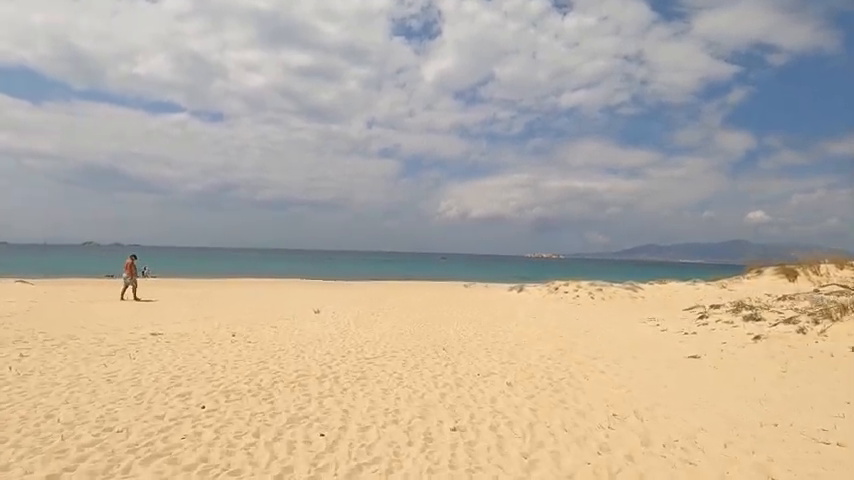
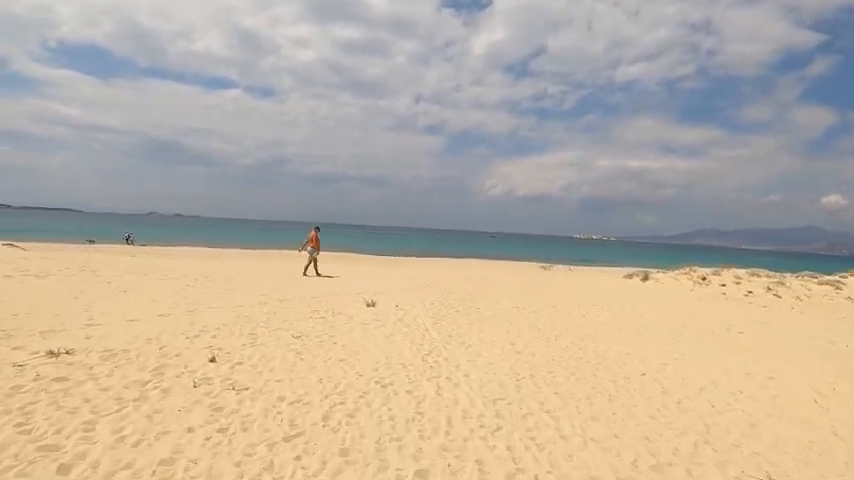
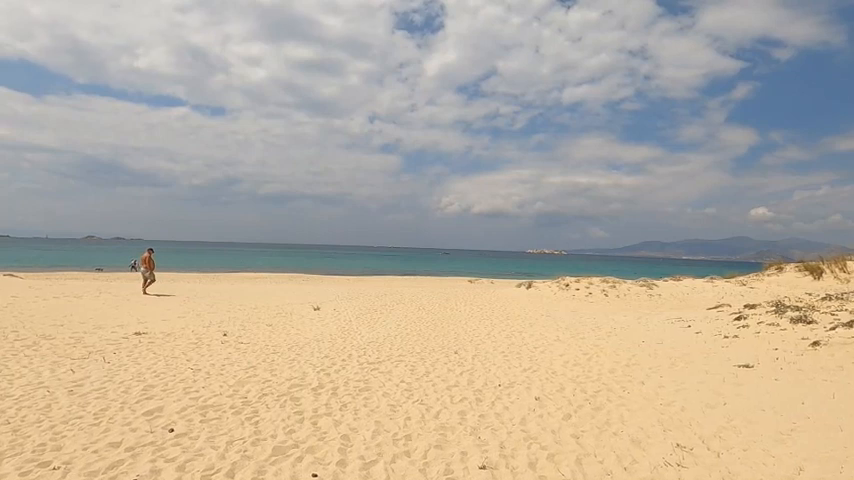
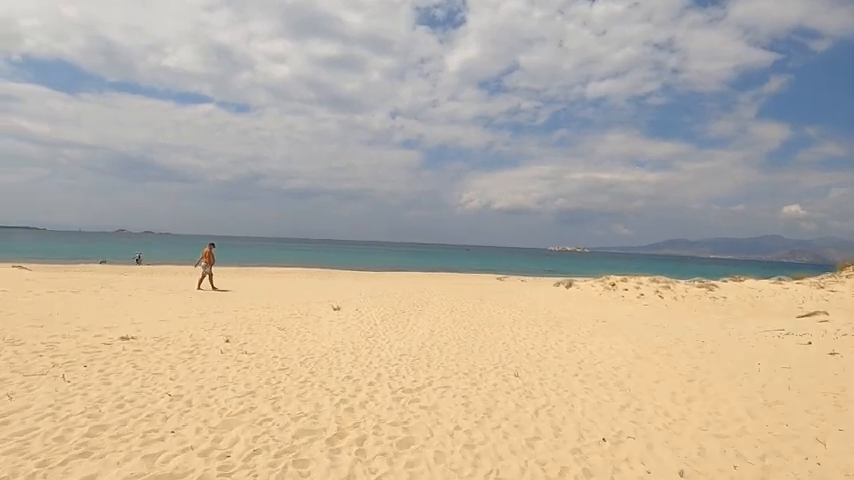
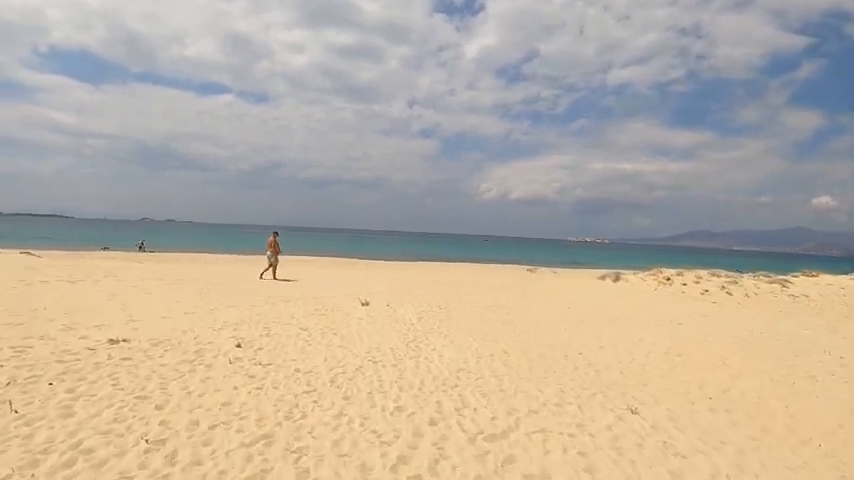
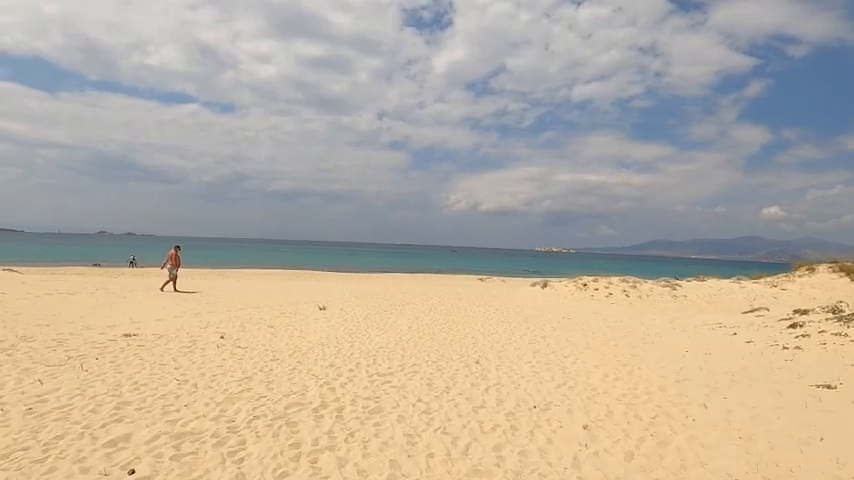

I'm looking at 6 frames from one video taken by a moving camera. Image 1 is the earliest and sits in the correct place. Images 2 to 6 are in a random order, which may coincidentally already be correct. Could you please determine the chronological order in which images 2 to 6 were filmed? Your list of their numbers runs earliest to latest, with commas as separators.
3, 6, 4, 5, 2
